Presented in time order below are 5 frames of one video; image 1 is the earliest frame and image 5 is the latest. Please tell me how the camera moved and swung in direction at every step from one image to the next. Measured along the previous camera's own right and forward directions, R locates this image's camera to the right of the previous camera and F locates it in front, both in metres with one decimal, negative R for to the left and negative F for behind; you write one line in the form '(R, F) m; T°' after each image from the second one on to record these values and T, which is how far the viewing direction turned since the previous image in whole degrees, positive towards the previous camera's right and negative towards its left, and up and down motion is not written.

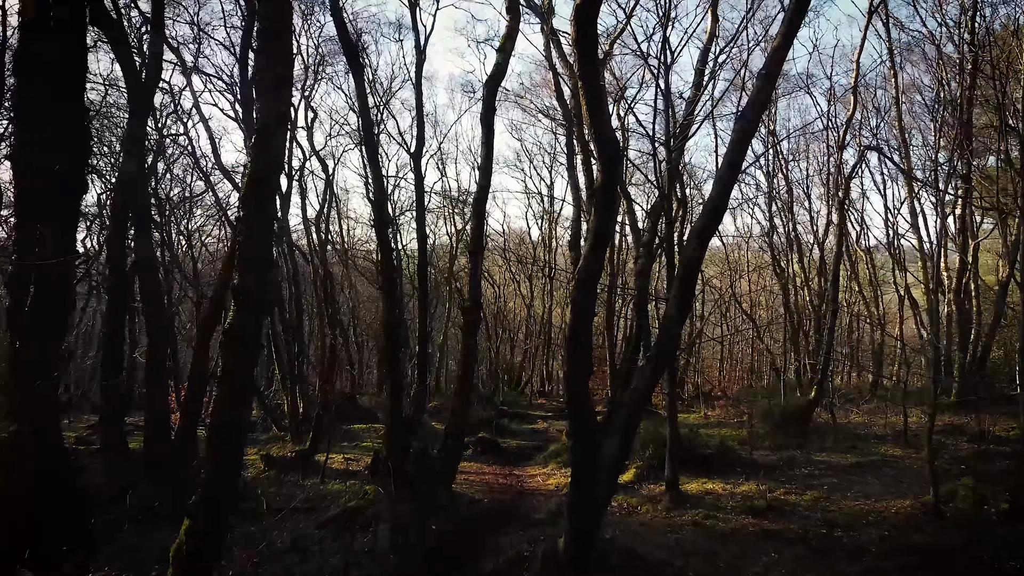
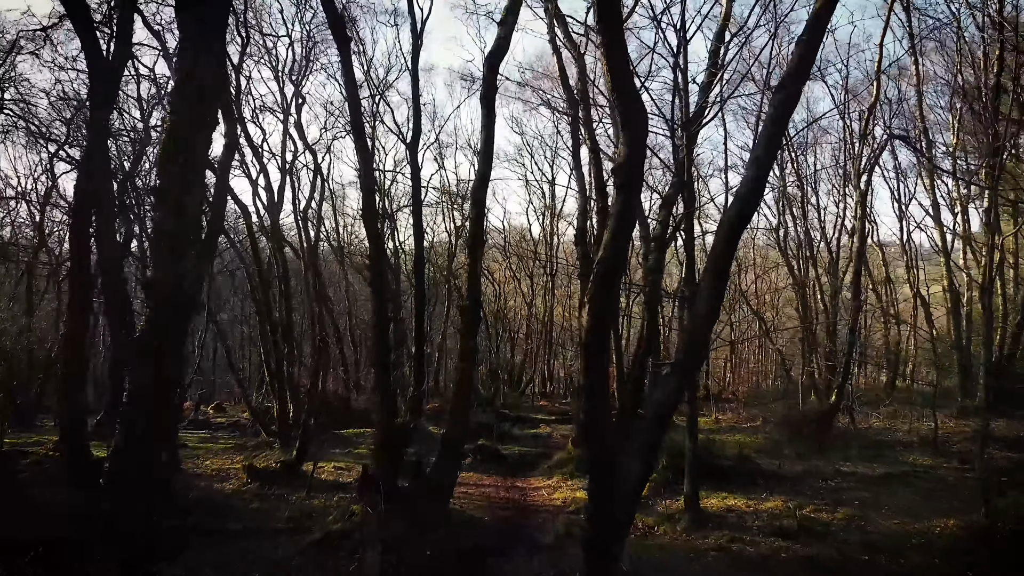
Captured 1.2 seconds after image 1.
(0.0, +0.8) m; 0°
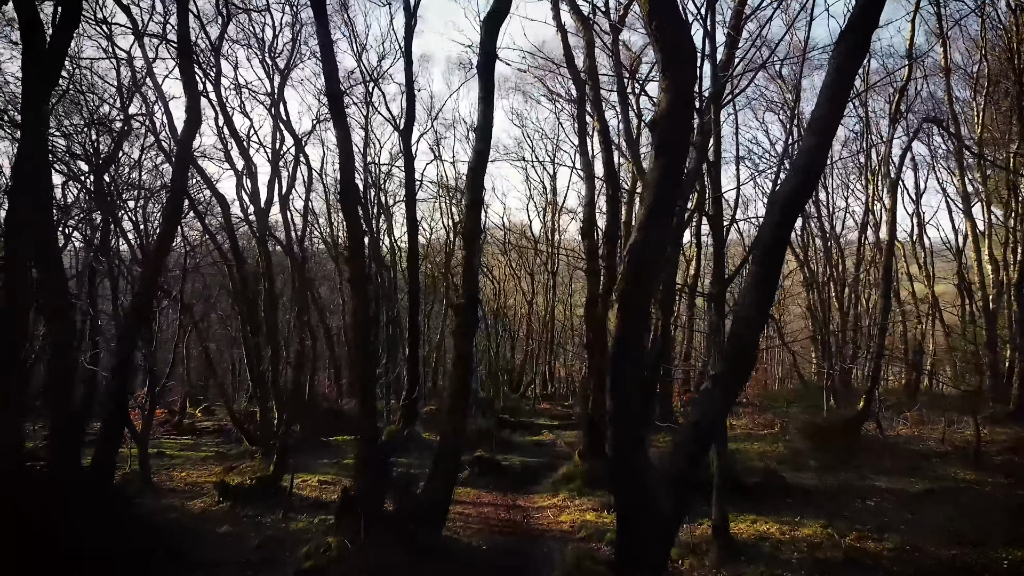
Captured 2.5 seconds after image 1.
(0.0, +1.1) m; 0°
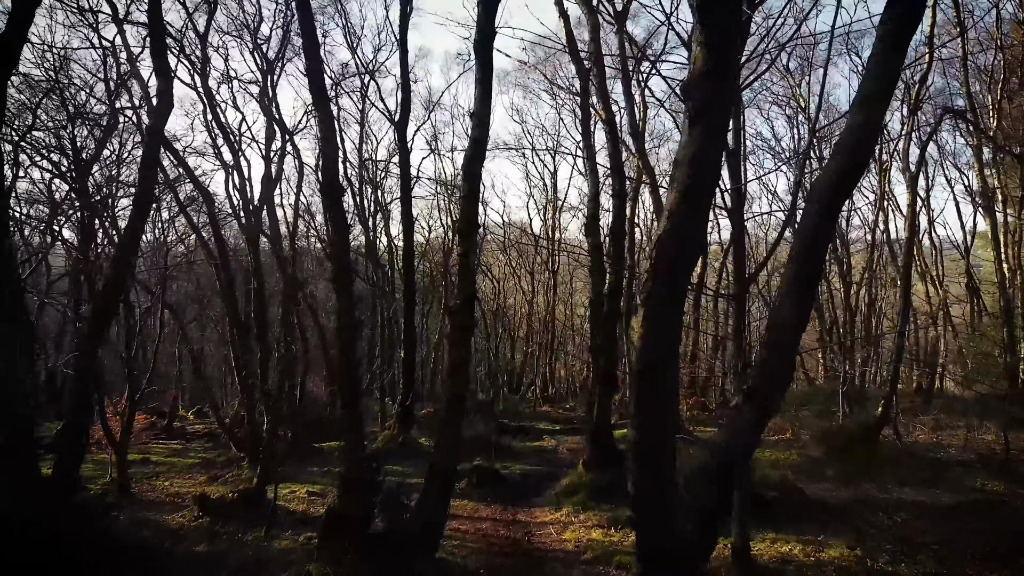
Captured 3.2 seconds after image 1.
(0.0, +0.6) m; 0°
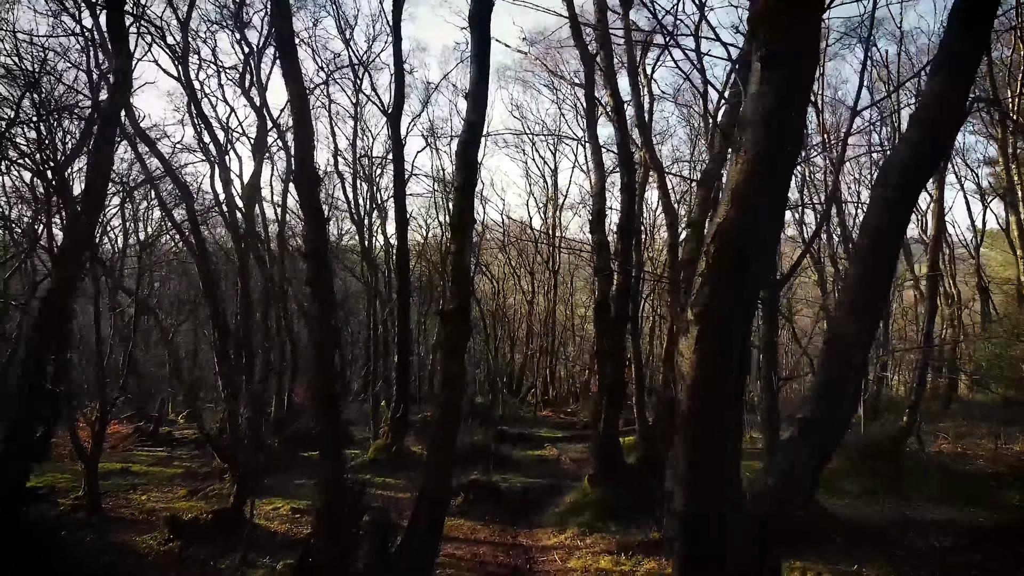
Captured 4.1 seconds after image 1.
(0.0, +0.8) m; 0°
